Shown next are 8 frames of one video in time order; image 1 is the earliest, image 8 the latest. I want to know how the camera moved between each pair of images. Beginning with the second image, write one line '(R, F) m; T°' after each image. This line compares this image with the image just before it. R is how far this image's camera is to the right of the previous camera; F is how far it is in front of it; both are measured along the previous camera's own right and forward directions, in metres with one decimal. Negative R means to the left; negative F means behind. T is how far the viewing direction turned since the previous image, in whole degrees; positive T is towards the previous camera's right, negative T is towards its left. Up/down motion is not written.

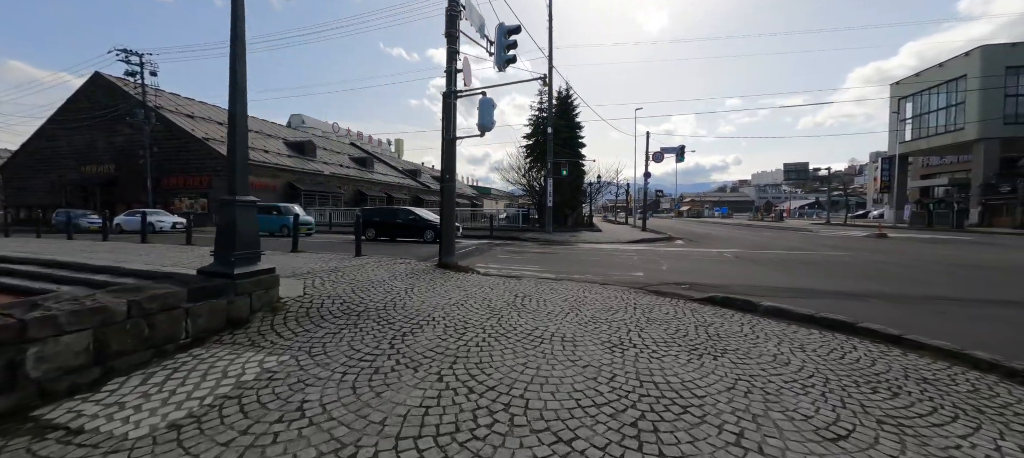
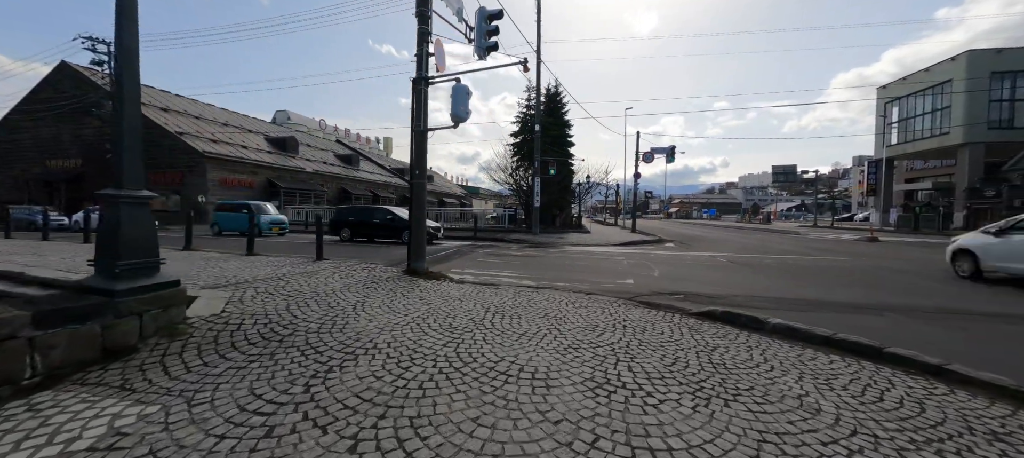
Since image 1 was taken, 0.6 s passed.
(+0.3, +0.9) m; +2°
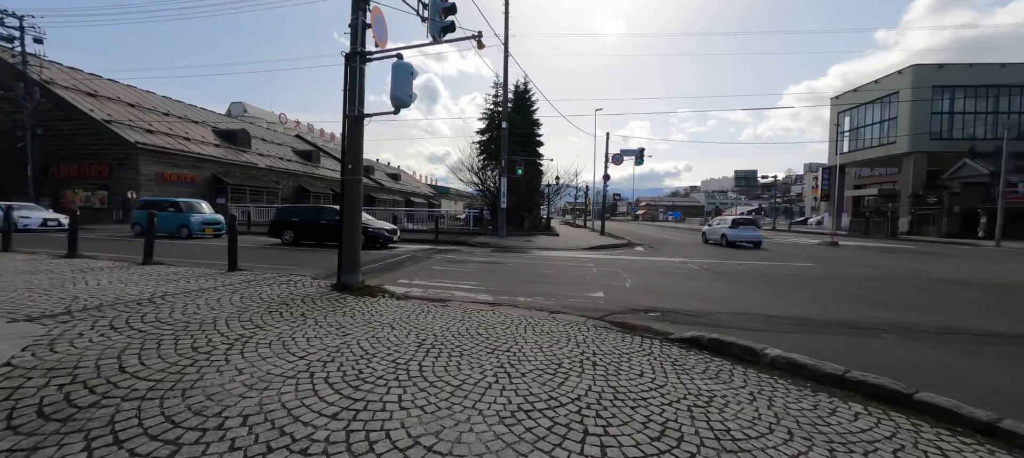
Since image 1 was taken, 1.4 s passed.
(+0.3, +1.1) m; +4°
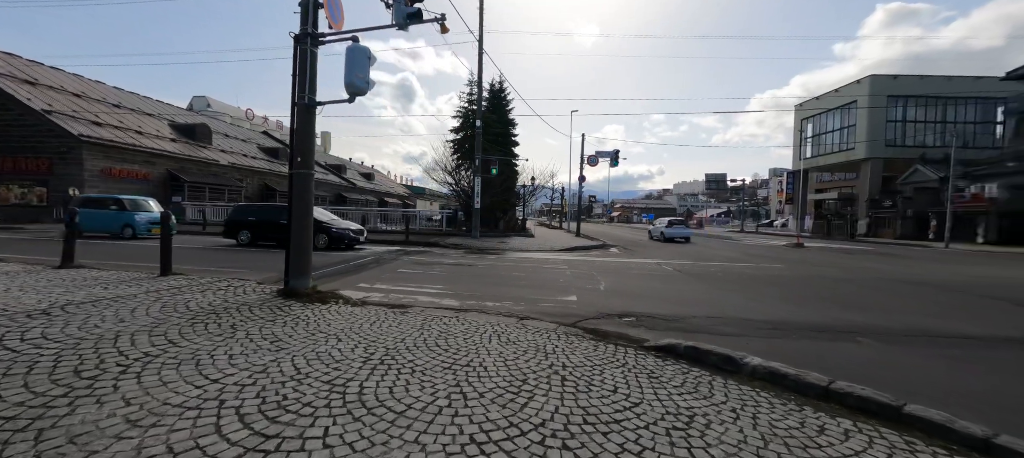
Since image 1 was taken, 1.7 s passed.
(+0.2, +0.4) m; +3°
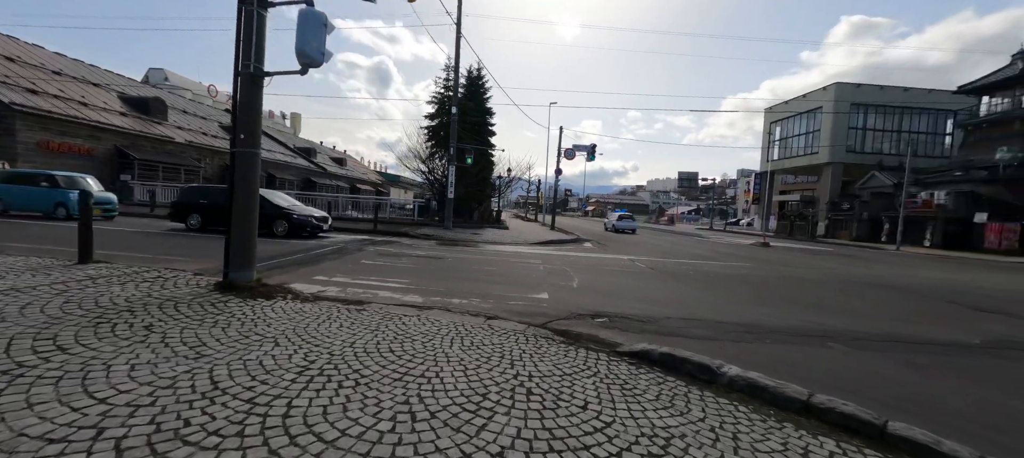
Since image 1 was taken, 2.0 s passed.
(+0.1, +0.4) m; +4°
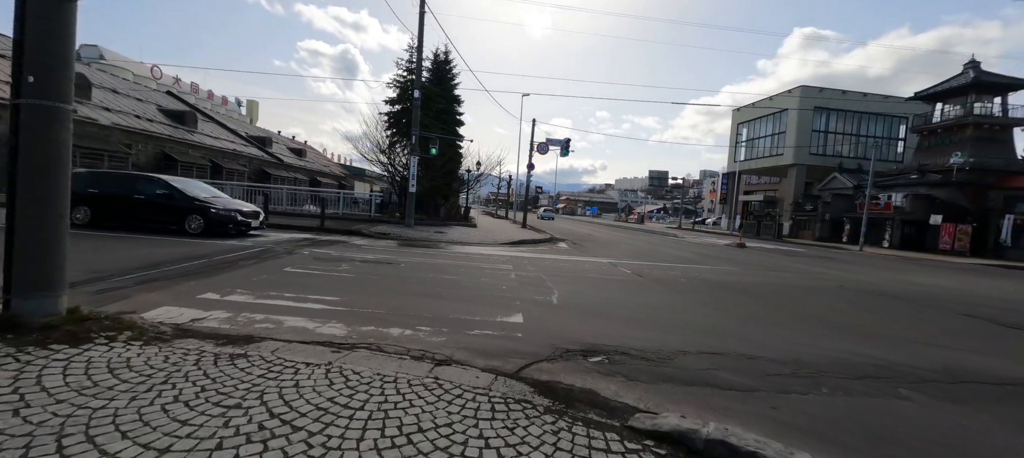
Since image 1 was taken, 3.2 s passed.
(+0.1, +1.7) m; +5°
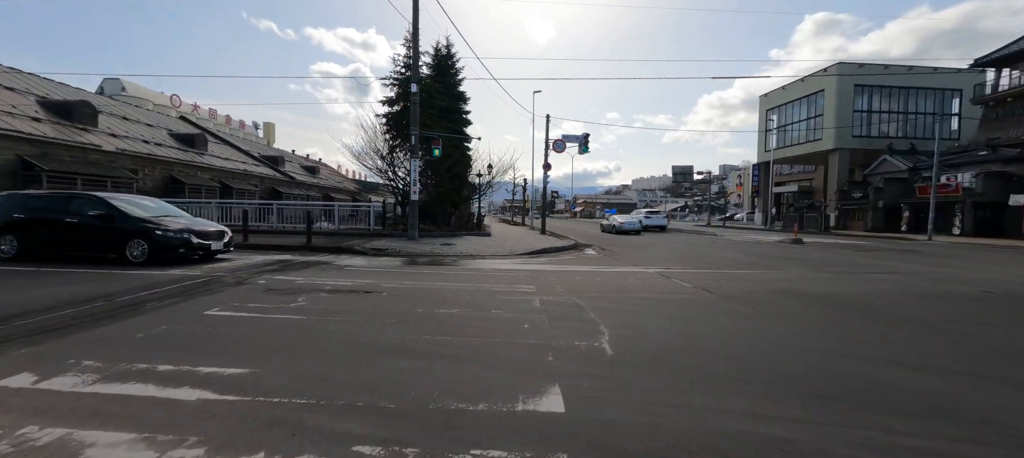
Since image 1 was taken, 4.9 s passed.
(0.0, +2.4) m; -2°
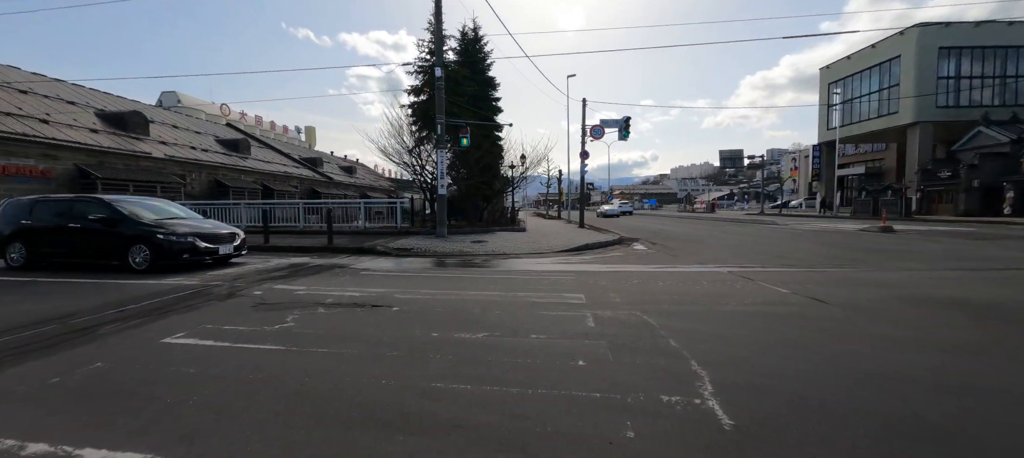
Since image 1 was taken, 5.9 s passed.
(-0.1, +1.4) m; -5°
